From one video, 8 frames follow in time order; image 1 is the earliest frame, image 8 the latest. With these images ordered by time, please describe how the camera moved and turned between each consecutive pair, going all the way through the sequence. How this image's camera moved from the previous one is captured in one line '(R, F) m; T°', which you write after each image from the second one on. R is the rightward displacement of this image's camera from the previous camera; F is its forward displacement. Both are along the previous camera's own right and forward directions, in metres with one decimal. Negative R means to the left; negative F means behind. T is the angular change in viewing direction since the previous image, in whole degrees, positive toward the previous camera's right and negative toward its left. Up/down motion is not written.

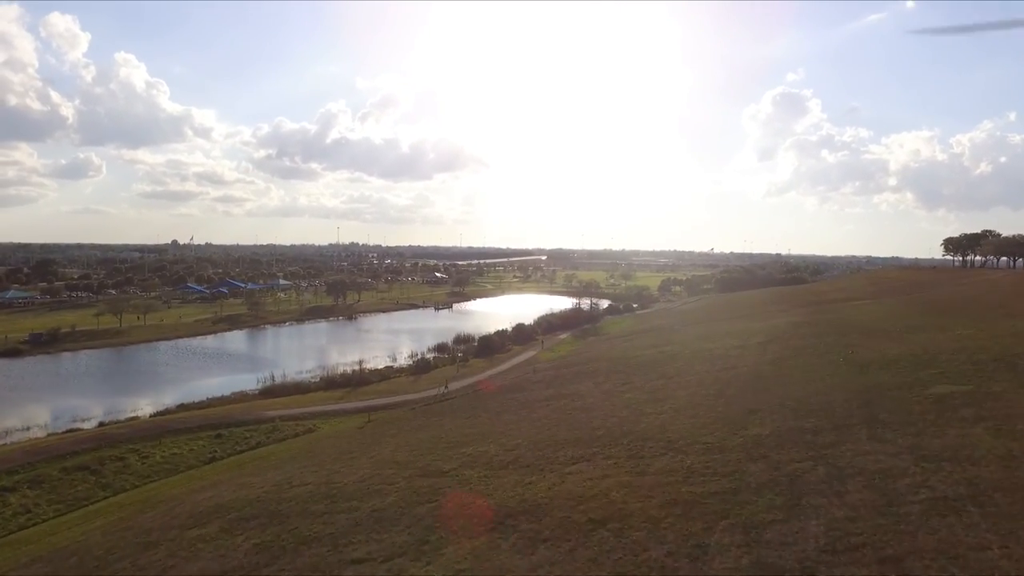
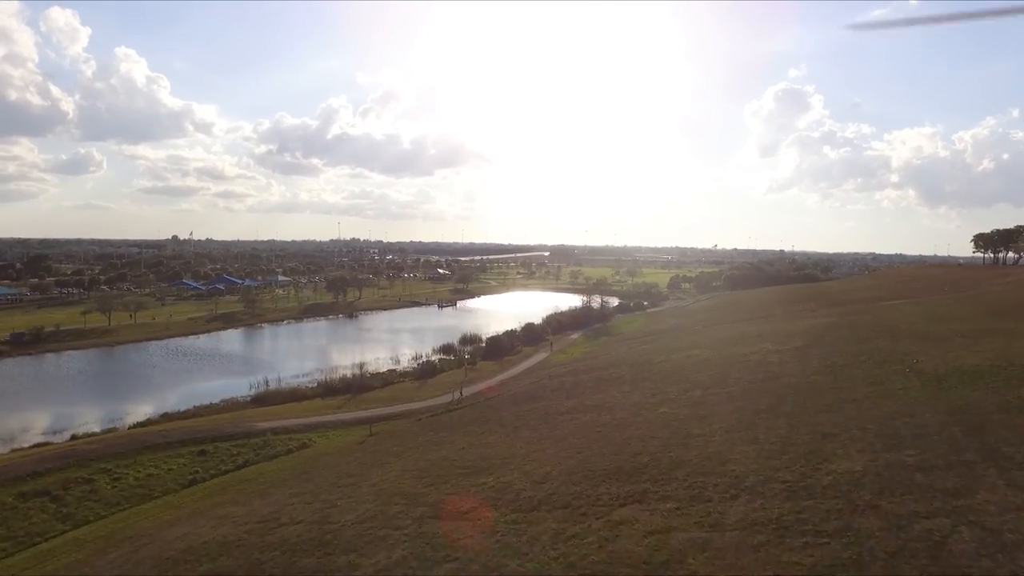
(-0.6, +2.7) m; 0°
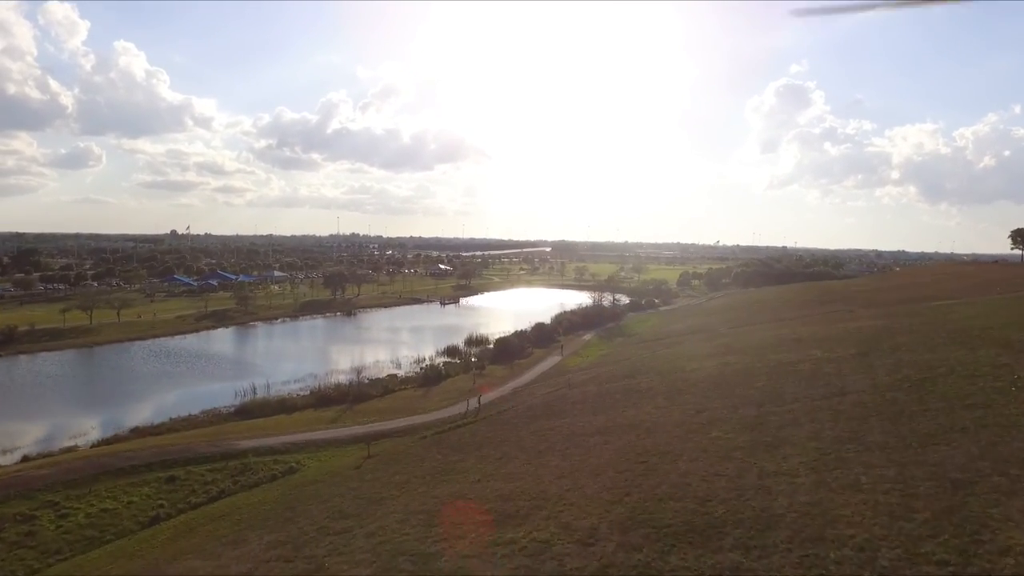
(-0.7, +3.4) m; 0°
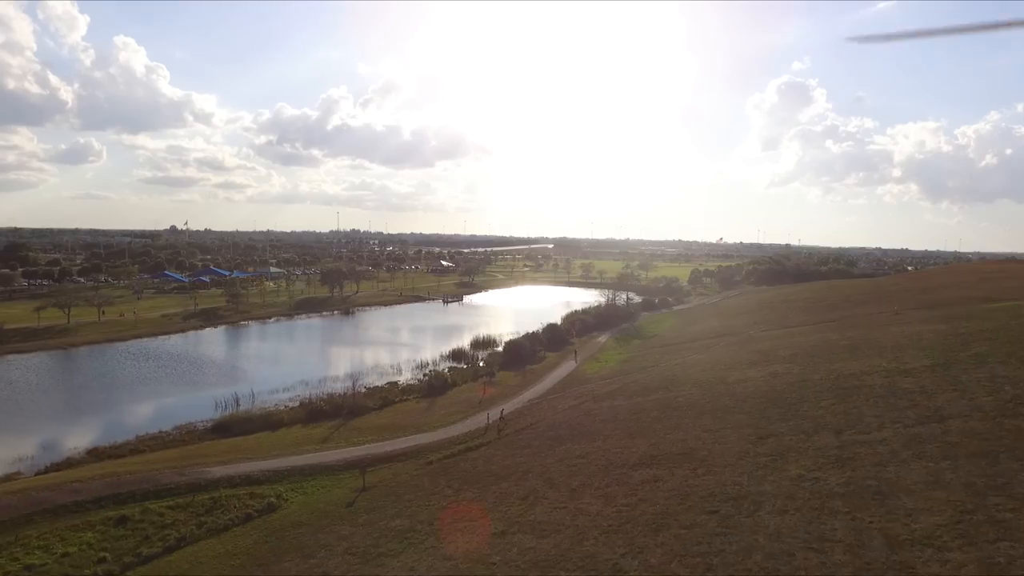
(-0.7, +3.6) m; 0°
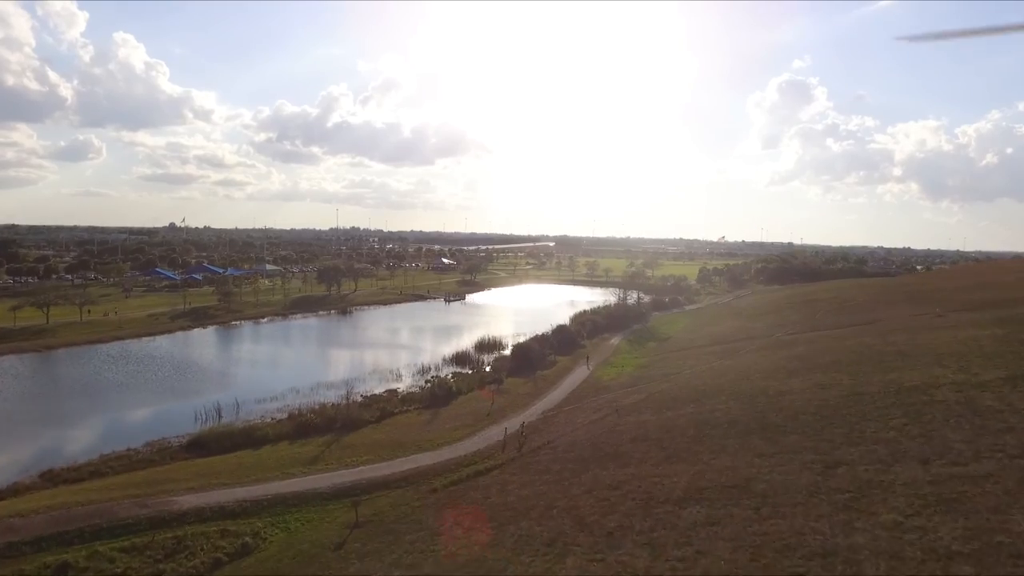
(-0.5, +2.8) m; 0°
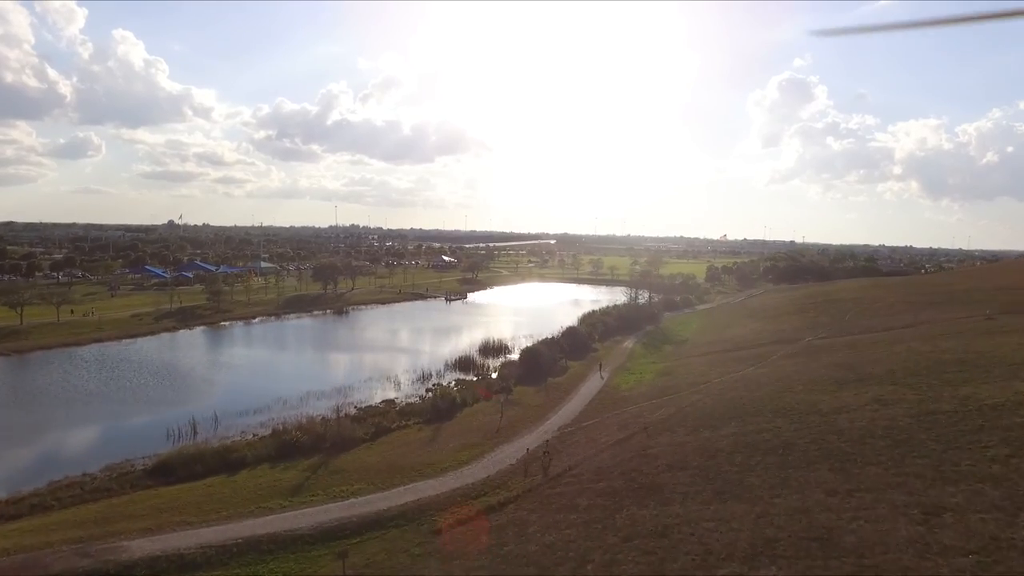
(-0.4, +2.9) m; 0°
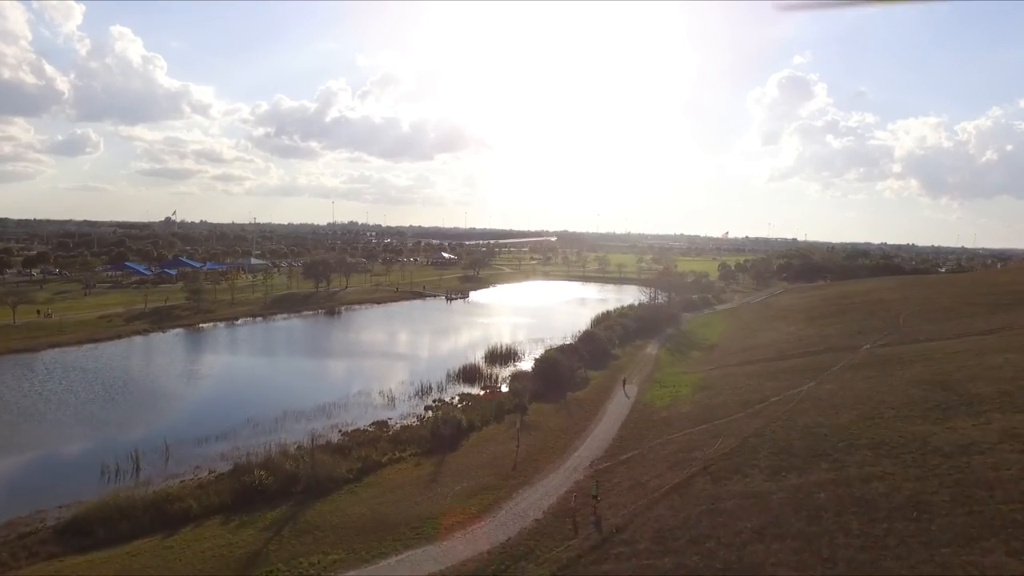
(-0.6, +4.5) m; 0°
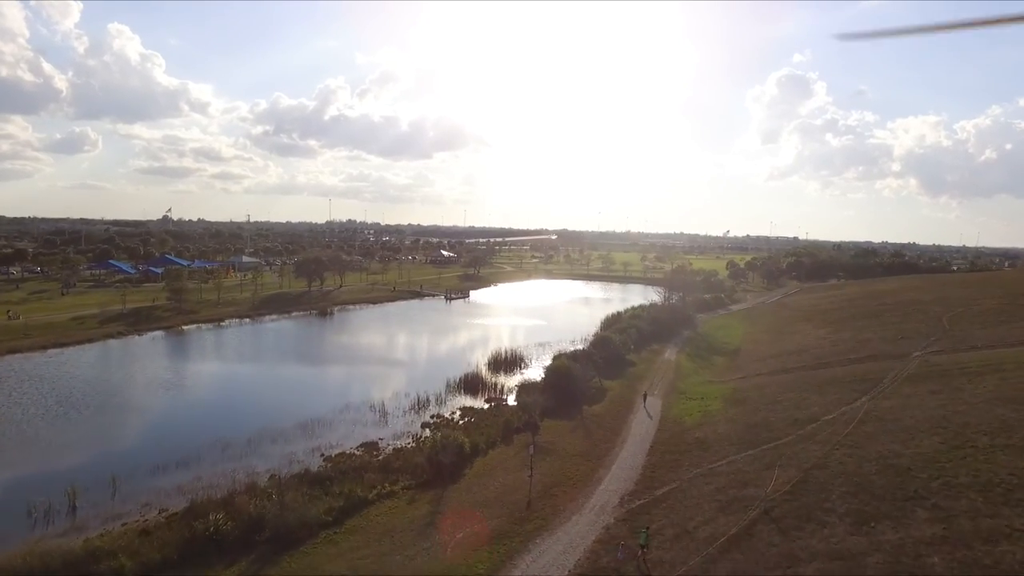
(-0.3, +3.1) m; 0°
